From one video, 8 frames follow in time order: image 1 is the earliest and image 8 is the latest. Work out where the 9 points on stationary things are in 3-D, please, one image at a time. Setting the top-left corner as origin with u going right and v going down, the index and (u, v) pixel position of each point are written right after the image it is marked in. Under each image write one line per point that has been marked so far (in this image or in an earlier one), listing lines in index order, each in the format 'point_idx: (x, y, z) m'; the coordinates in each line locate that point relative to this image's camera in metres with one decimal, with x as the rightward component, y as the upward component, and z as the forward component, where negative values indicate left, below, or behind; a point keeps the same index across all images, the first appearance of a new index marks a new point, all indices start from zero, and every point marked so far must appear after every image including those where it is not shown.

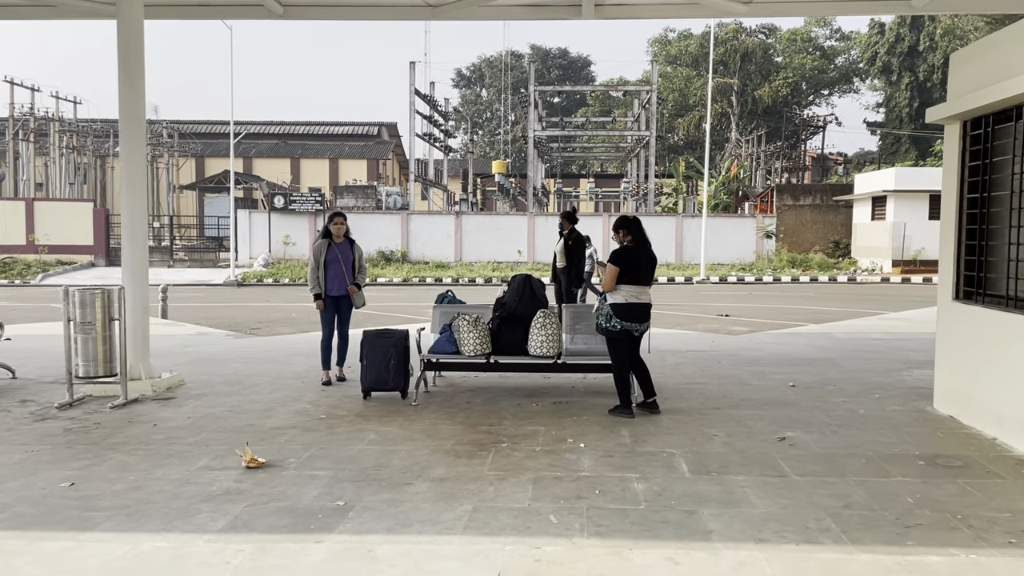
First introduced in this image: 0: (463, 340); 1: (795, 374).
0: (-0.4, -0.4, +7.1) m
1: (+2.8, -0.9, +8.4) m
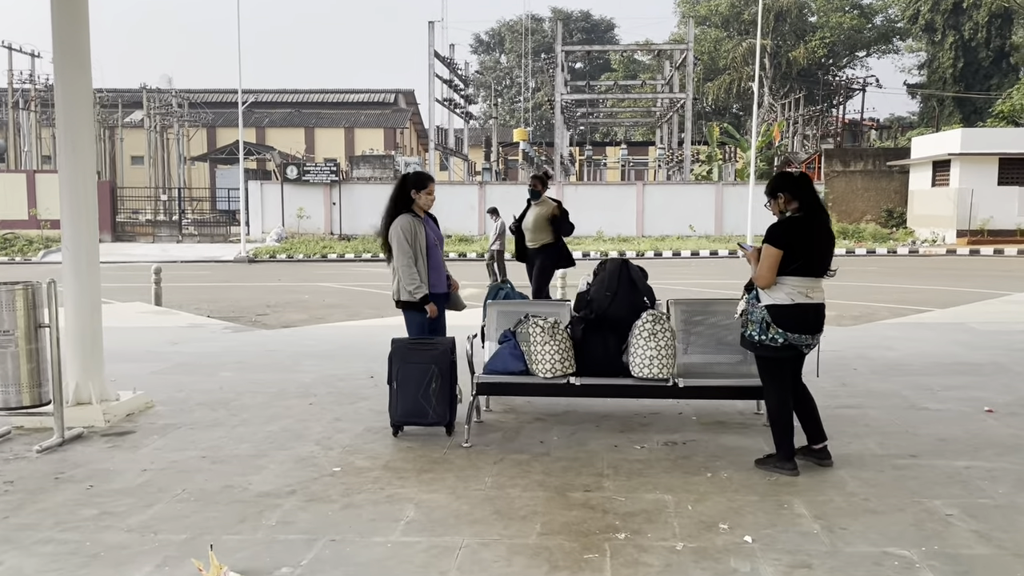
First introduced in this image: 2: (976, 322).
0: (+0.1, -0.4, +4.9) m
1: (+3.4, -0.7, +6.2) m
2: (+5.3, -0.4, +9.7) m
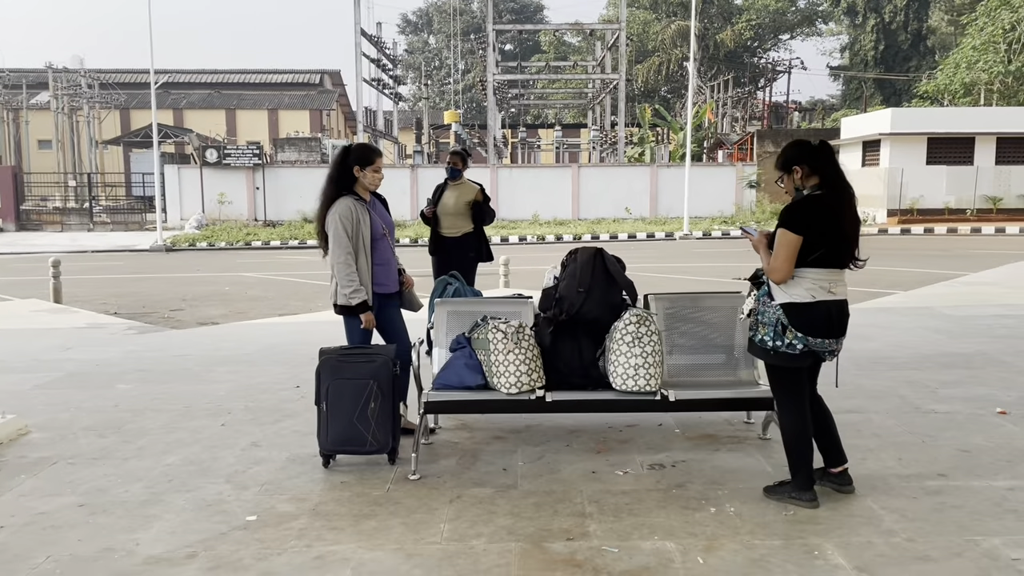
0: (-0.1, -0.4, +4.1) m
1: (+3.1, -0.7, +5.6) m
2: (+4.7, -0.2, +9.2) m
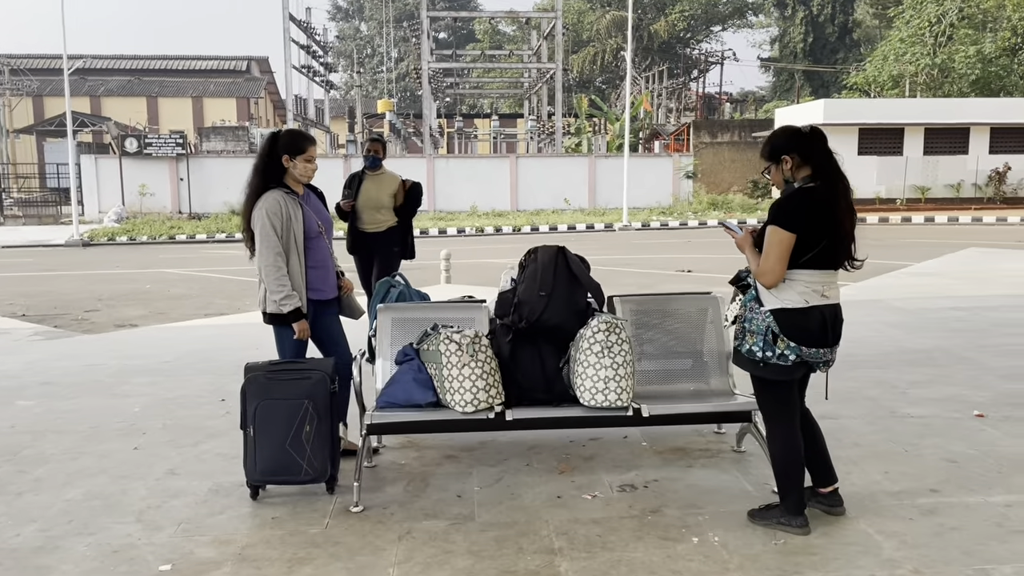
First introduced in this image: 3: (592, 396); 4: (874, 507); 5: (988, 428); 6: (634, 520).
0: (-0.3, -0.4, +3.6) m
1: (+2.7, -0.6, +5.4) m
2: (+4.1, -0.1, +9.1) m
3: (+0.3, -0.5, +3.6) m
4: (+1.5, -0.9, +3.5) m
5: (+2.5, -0.7, +4.5) m
6: (+0.5, -0.9, +3.4) m
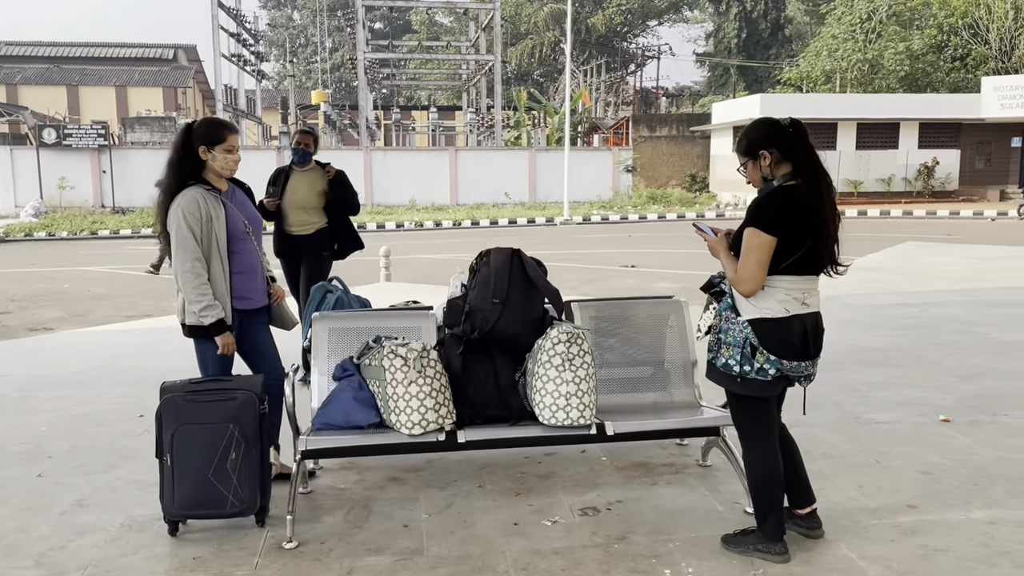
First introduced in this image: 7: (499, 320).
0: (-0.5, -0.4, +3.3) m
1: (+2.4, -0.6, +5.2) m
2: (+3.5, -0.1, +9.0) m
3: (+0.2, -0.5, +3.3) m
4: (+1.3, -0.9, +3.3) m
5: (+2.3, -0.8, +4.4) m
6: (+0.3, -1.0, +3.1) m
7: (-0.1, -0.1, +3.4) m
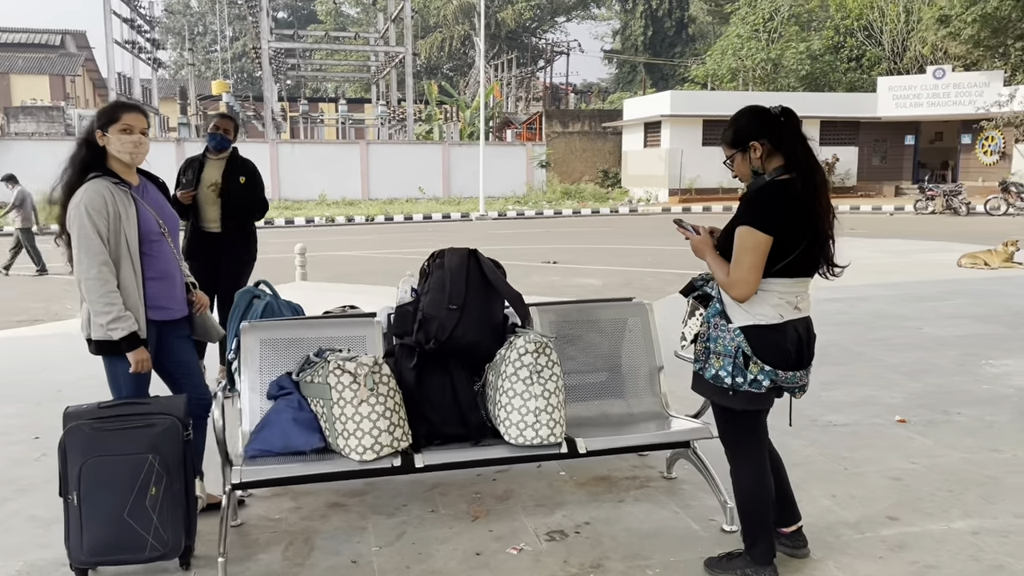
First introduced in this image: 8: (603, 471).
0: (-0.6, -0.5, +2.9) m
1: (+2.1, -0.6, +5.1) m
2: (+2.7, 0.0, +9.0) m
3: (0.0, -0.5, +3.0) m
4: (+1.2, -0.9, +3.1) m
5: (+2.0, -0.7, +4.3) m
6: (+0.2, -1.0, +2.9) m
7: (-0.2, -0.1, +3.1) m
8: (+0.4, -0.8, +3.8) m
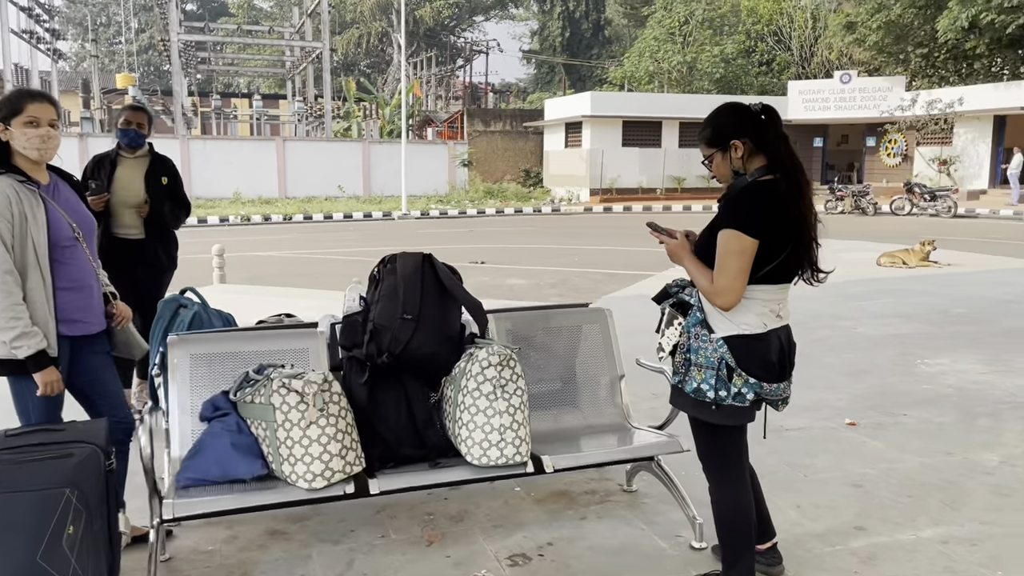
0: (-0.7, -0.5, +2.6) m
1: (+1.7, -0.6, +5.1) m
2: (+2.0, 0.0, +9.0) m
3: (-0.1, -0.5, +2.8) m
4: (+1.0, -1.0, +3.0) m
5: (+1.8, -0.8, +4.2) m
6: (+0.1, -1.0, +2.7) m
7: (-0.3, -0.2, +2.8) m
8: (+0.2, -0.9, +3.6) m
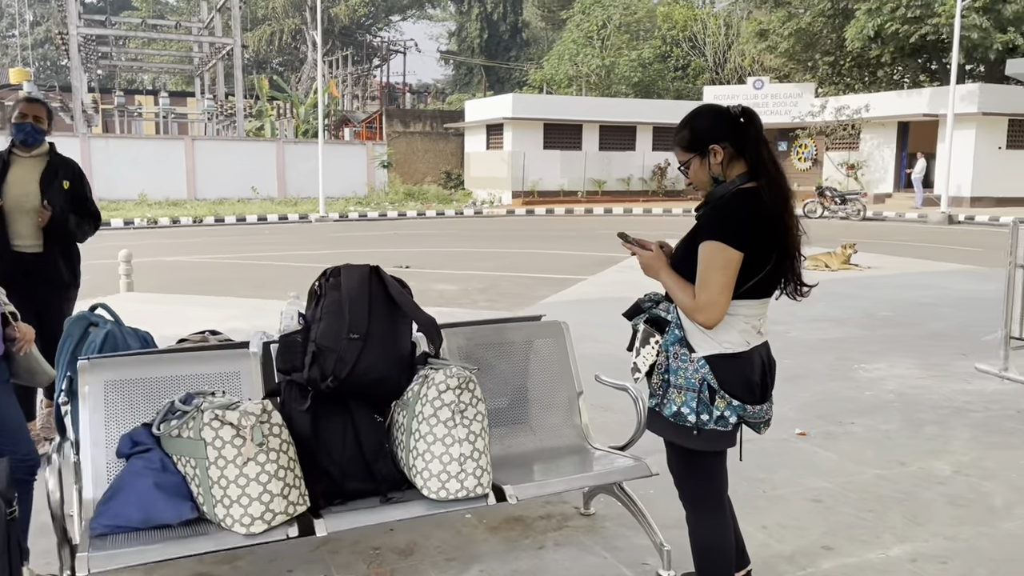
0: (-0.8, -0.5, +2.3) m
1: (+1.4, -0.7, +5.0) m
2: (+1.3, -0.1, +9.0) m
3: (-0.2, -0.6, +2.5) m
4: (+0.9, -1.0, +2.9) m
5: (+1.5, -0.8, +4.2) m
6: (0.0, -1.1, +2.4) m
7: (-0.5, -0.2, +2.6) m
8: (0.0, -0.9, +3.4) m
